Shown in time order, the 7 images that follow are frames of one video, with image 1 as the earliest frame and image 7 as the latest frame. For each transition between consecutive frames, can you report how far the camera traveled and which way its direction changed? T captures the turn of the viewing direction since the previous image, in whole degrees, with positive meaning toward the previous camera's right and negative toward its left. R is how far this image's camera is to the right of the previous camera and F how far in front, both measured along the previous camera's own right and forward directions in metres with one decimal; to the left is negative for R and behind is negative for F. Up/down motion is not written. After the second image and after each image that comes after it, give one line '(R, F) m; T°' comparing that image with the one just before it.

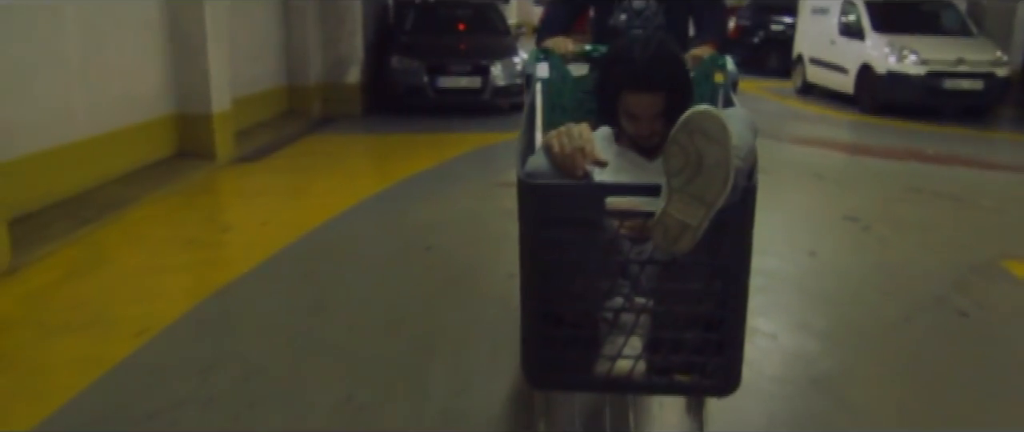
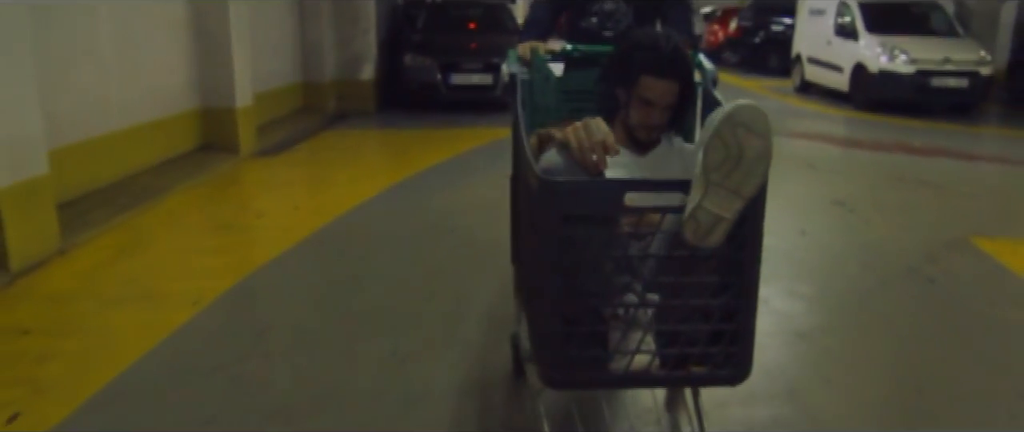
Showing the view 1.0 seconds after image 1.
(0.0, -0.4) m; 0°
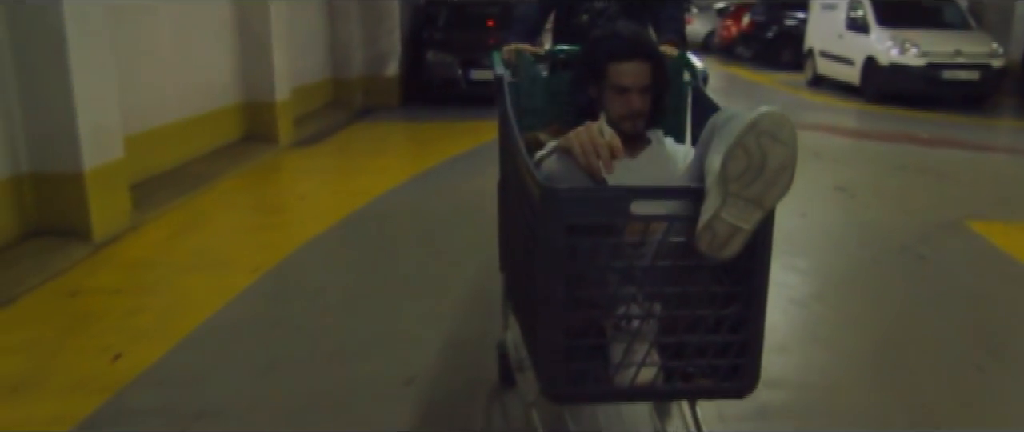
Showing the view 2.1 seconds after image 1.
(-0.1, -0.4) m; -1°
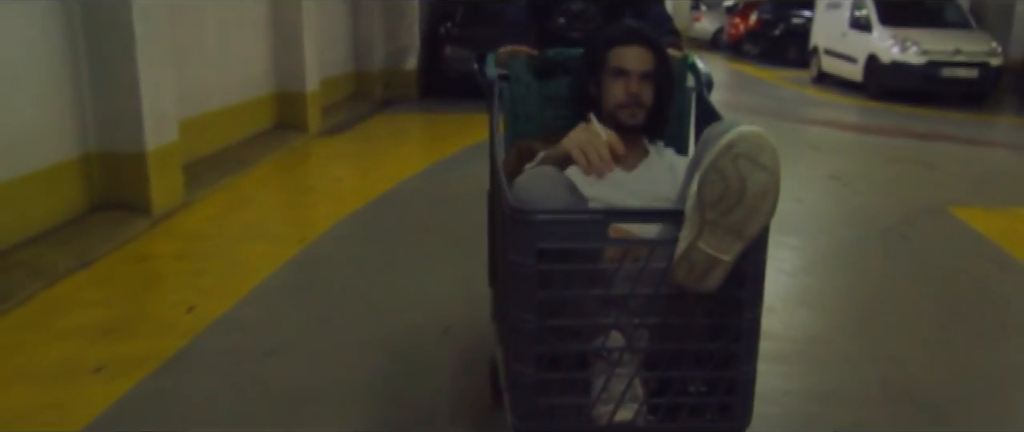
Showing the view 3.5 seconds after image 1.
(-0.1, -0.5) m; 0°
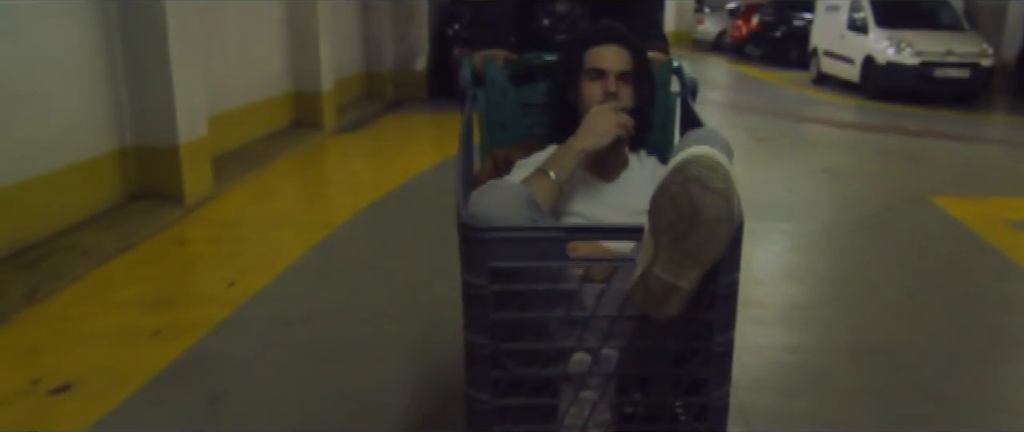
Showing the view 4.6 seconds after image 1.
(0.0, -0.3) m; 0°
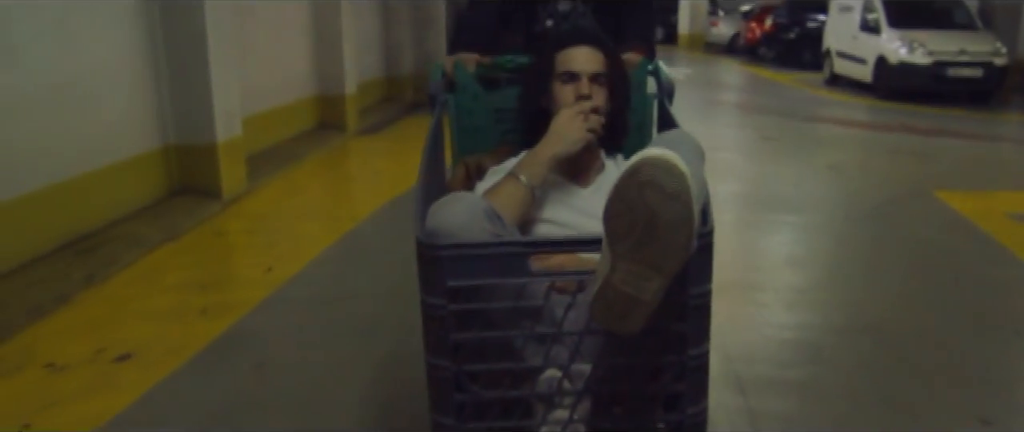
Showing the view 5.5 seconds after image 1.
(0.0, -0.3) m; -1°
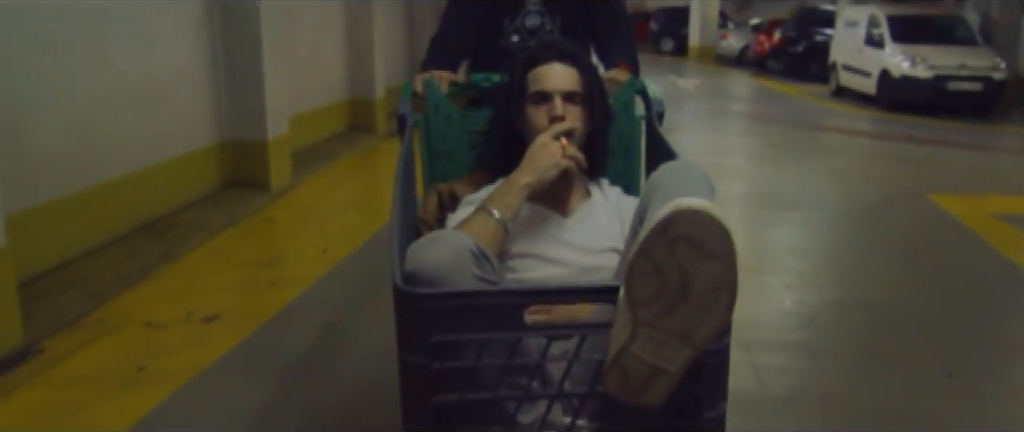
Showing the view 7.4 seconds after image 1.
(-0.1, -0.5) m; 0°
